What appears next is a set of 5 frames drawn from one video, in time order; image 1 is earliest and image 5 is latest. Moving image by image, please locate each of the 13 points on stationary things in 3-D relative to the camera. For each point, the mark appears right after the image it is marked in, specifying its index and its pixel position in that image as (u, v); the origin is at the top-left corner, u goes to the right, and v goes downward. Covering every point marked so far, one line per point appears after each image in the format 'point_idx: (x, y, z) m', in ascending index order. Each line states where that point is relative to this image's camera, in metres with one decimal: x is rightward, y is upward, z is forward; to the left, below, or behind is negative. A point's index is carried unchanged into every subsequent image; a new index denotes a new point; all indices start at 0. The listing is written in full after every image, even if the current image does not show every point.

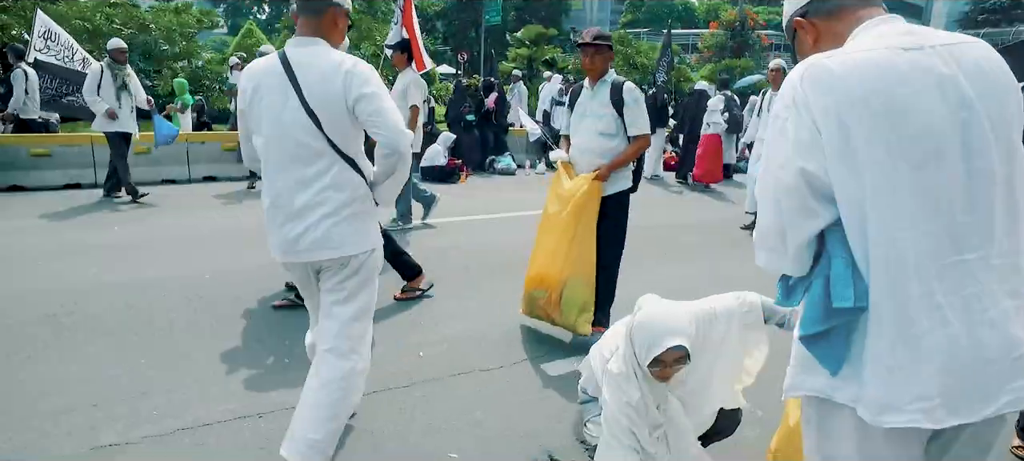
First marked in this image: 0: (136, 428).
0: (-1.7, -0.9, +3.1) m
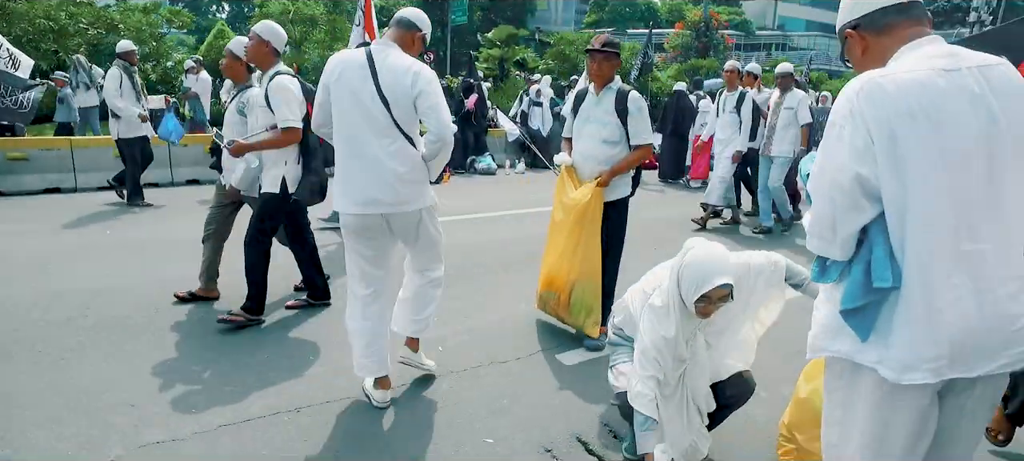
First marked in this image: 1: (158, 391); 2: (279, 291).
0: (-1.6, -0.9, +3.2) m
1: (-1.9, -0.8, +3.5) m
2: (-1.9, -0.4, +5.2) m
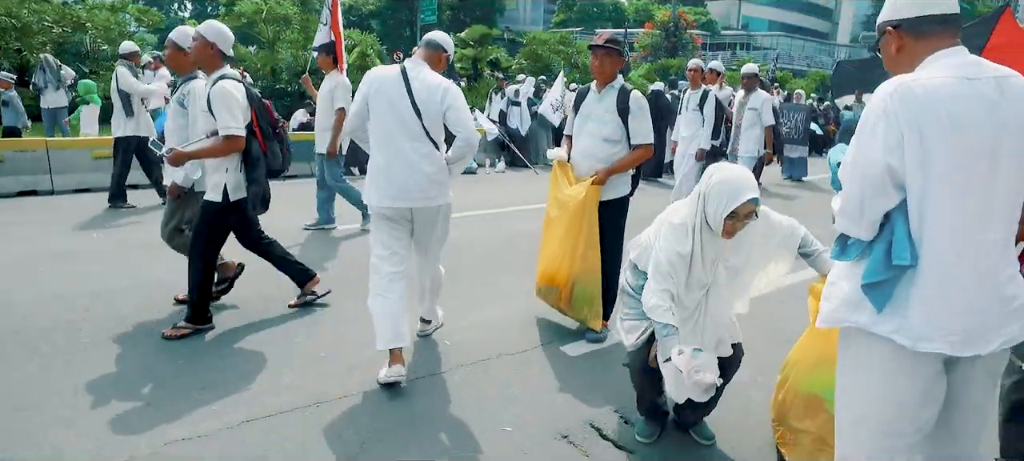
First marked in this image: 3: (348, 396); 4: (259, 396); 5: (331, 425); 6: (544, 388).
0: (-1.5, -0.9, +3.2) m
1: (-1.8, -0.8, +3.5) m
2: (-1.9, -0.4, +5.2) m
3: (-0.9, -0.9, +3.5) m
4: (-1.3, -0.9, +3.5) m
5: (-0.9, -0.9, +3.3) m
6: (+0.2, -0.9, +3.8) m
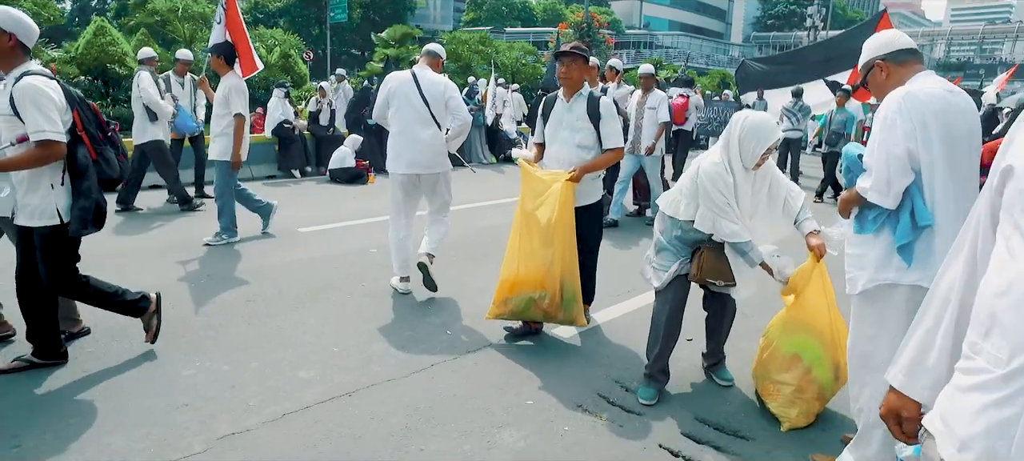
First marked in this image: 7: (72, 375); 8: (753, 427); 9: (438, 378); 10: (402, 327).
0: (-1.4, -1.0, +3.3) m
1: (-1.7, -0.9, +3.6) m
2: (-2.0, -0.5, +5.3) m
3: (-0.8, -0.9, +3.7) m
4: (-1.2, -0.9, +3.6) m
5: (-0.8, -0.9, +3.5) m
6: (+0.2, -0.9, +4.1) m
7: (-2.5, -0.8, +3.7) m
8: (+1.3, -1.1, +3.5) m
9: (-0.4, -0.9, +3.9) m
10: (-0.8, -0.7, +4.6) m
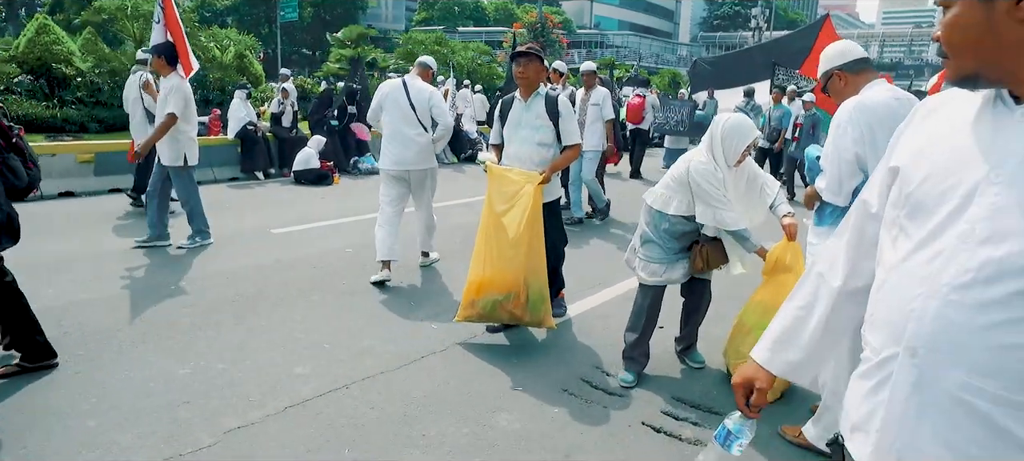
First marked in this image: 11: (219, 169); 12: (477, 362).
0: (-1.4, -1.0, +3.4) m
1: (-1.8, -0.9, +3.7) m
2: (-2.2, -0.5, +5.3) m
3: (-0.8, -0.9, +3.9) m
4: (-1.3, -0.9, +3.8) m
5: (-0.8, -0.9, +3.6) m
6: (+0.1, -0.8, +4.4) m
7: (-2.6, -0.8, +3.7) m
8: (+1.3, -1.0, +3.8) m
9: (-0.5, -0.9, +4.0) m
10: (-0.9, -0.7, +4.8) m
11: (-4.5, +0.9, +9.9) m
12: (-0.2, -0.8, +4.2) m
